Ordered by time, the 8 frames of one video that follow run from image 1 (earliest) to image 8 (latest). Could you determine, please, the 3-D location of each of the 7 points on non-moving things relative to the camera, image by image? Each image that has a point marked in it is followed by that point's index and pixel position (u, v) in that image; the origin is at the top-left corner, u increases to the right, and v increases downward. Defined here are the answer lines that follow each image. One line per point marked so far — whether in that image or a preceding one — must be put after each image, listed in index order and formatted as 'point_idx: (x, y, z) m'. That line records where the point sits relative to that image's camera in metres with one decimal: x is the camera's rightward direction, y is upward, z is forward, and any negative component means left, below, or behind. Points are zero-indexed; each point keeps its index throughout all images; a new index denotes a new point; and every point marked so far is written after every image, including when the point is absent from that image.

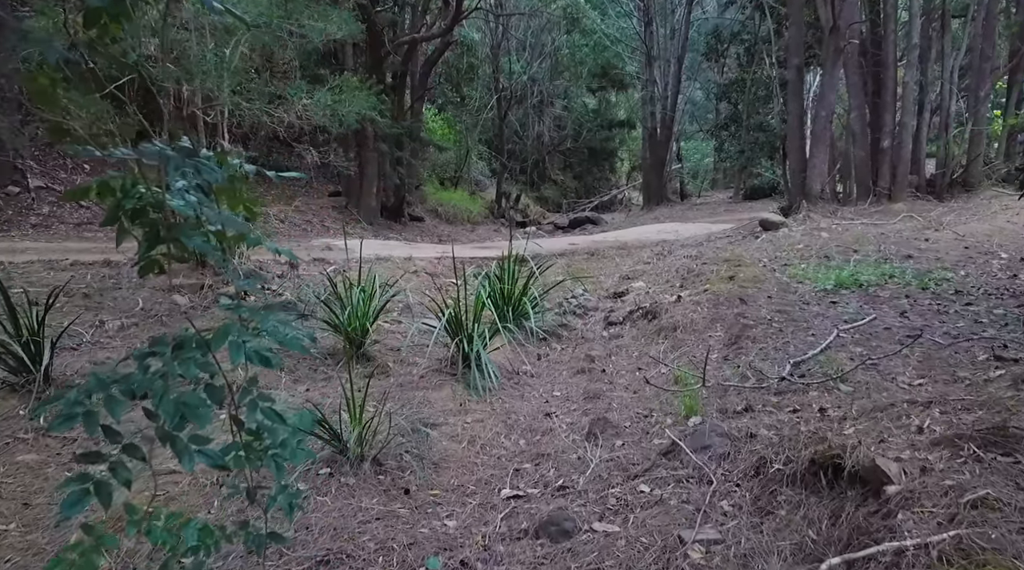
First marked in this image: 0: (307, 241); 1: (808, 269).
0: (-2.9, +0.6, +10.9) m
1: (+2.3, +0.1, +6.1) m
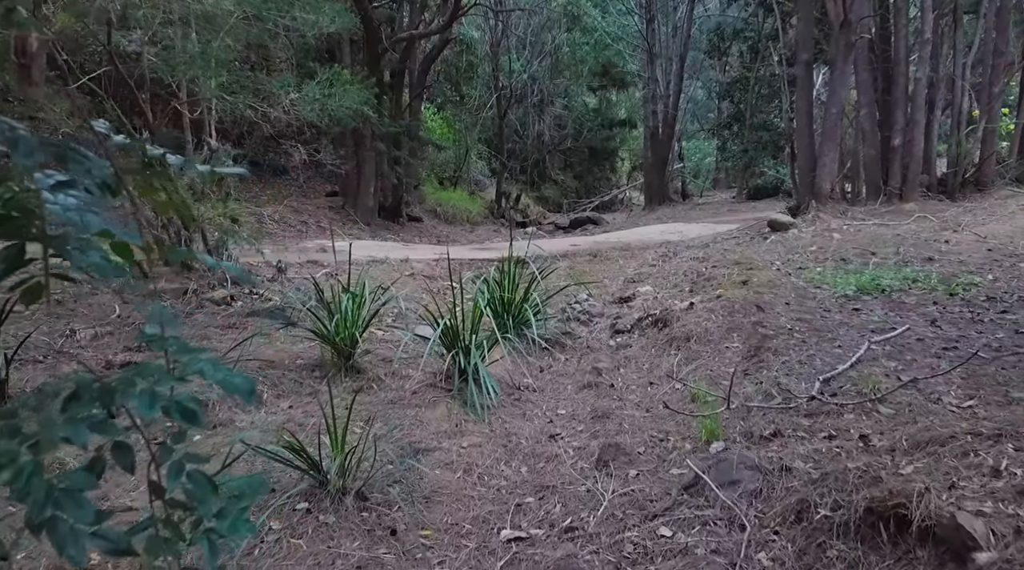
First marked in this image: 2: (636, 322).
0: (-2.9, +0.5, +10.5) m
1: (+2.3, +0.1, +5.8) m
2: (+0.8, -0.2, +4.9) m
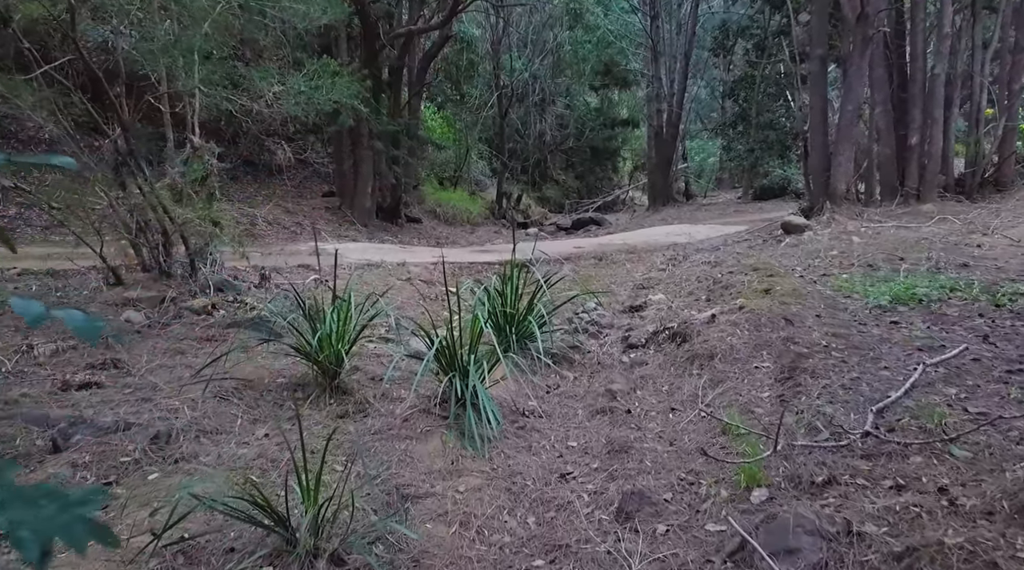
0: (-2.8, +0.5, +10.1) m
1: (+2.3, 0.0, +5.3) m
2: (+0.8, -0.3, +4.5) m
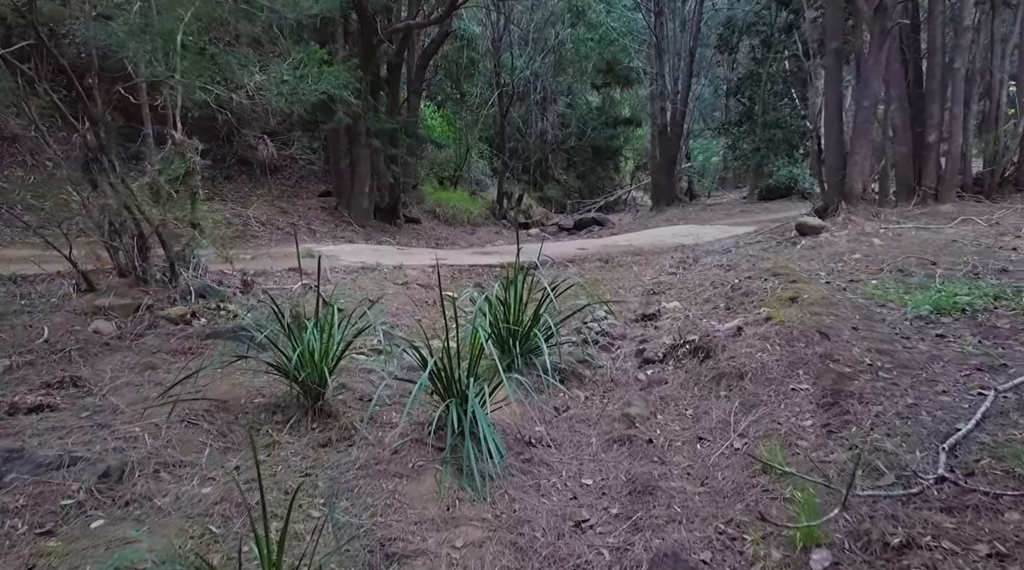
0: (-2.8, +0.4, +9.7) m
1: (+2.3, 0.0, +4.9) m
2: (+0.8, -0.3, +4.1) m
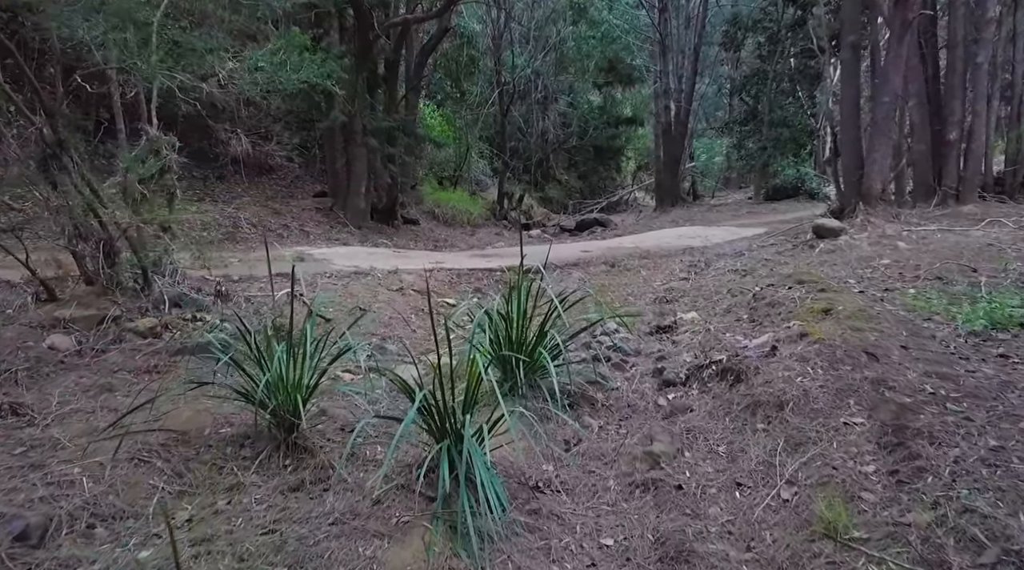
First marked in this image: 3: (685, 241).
0: (-2.8, +0.4, +9.2) m
1: (+2.4, -0.1, +4.4) m
2: (+0.8, -0.4, +3.6) m
3: (+2.7, +0.7, +12.1) m
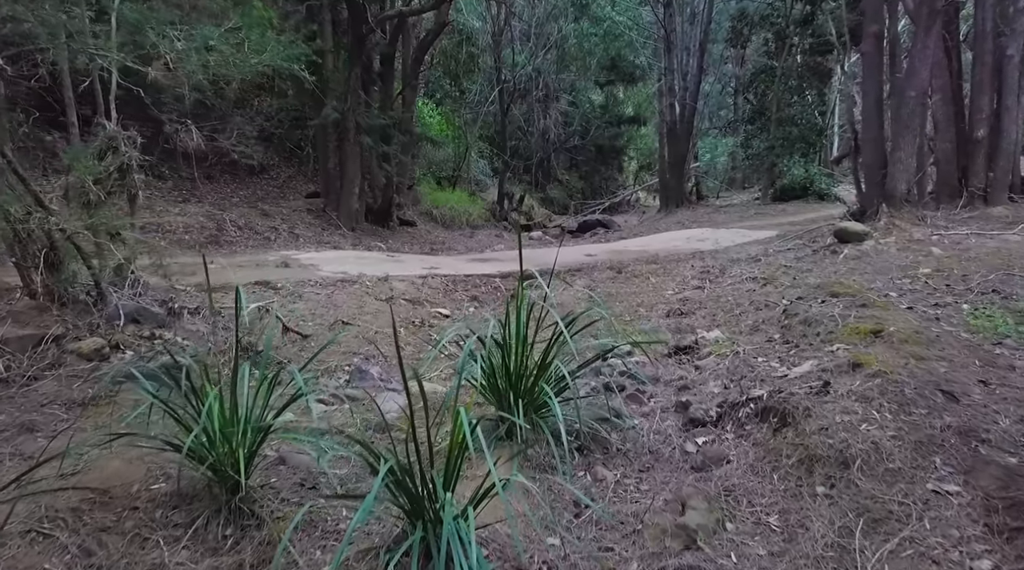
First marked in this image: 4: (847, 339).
0: (-2.8, +0.3, +8.6) m
1: (+2.3, -0.2, +3.8) m
2: (+0.8, -0.5, +3.0) m
3: (+2.7, +0.6, +11.5) m
4: (+1.5, -0.3, +3.5) m
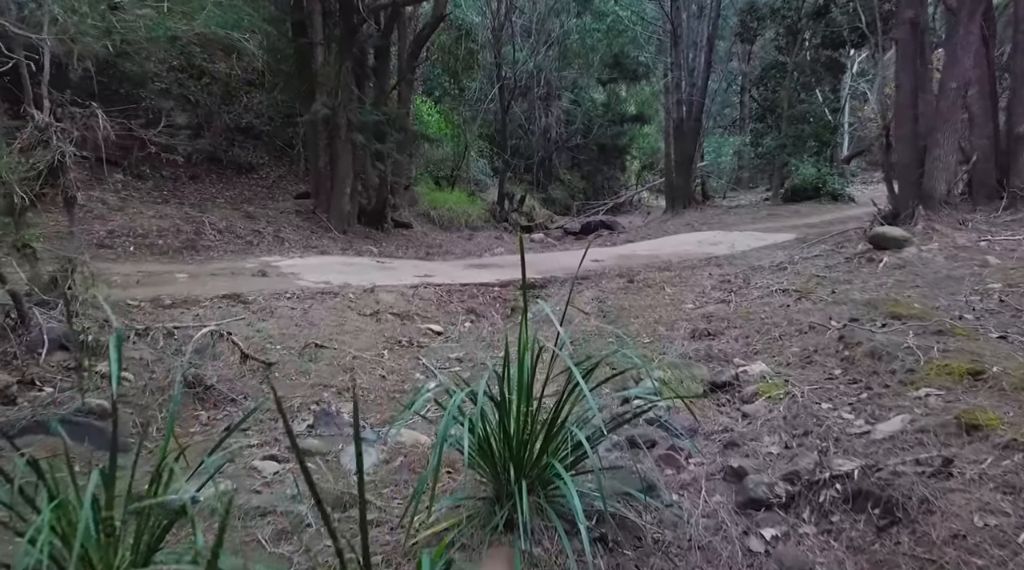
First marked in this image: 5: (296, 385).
0: (-2.8, +0.2, +7.9) m
1: (+2.3, -0.3, +3.1) m
2: (+0.8, -0.6, +2.3) m
3: (+2.7, +0.5, +10.7) m
4: (+1.5, -0.4, +2.8) m
5: (-1.1, -0.5, +4.1) m
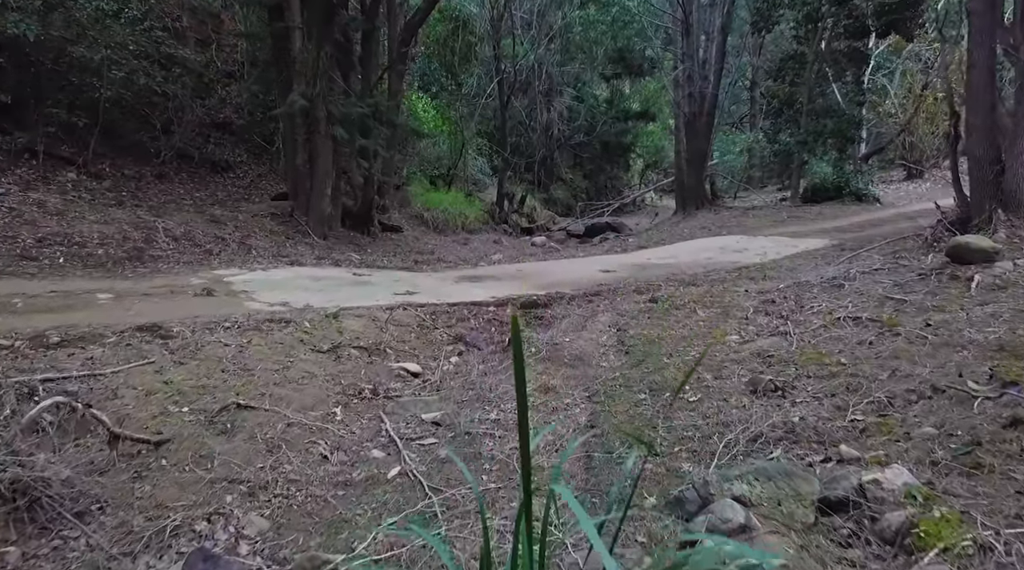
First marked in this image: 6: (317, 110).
0: (-2.8, 0.0, +6.5) m
1: (+2.3, -0.4, +1.7) m
2: (+0.8, -0.7, +0.9) m
3: (+2.7, +0.3, +9.4) m
4: (+1.5, -0.5, +1.4) m
5: (-1.2, -0.7, +2.8) m
6: (-2.7, +2.4, +10.8) m
